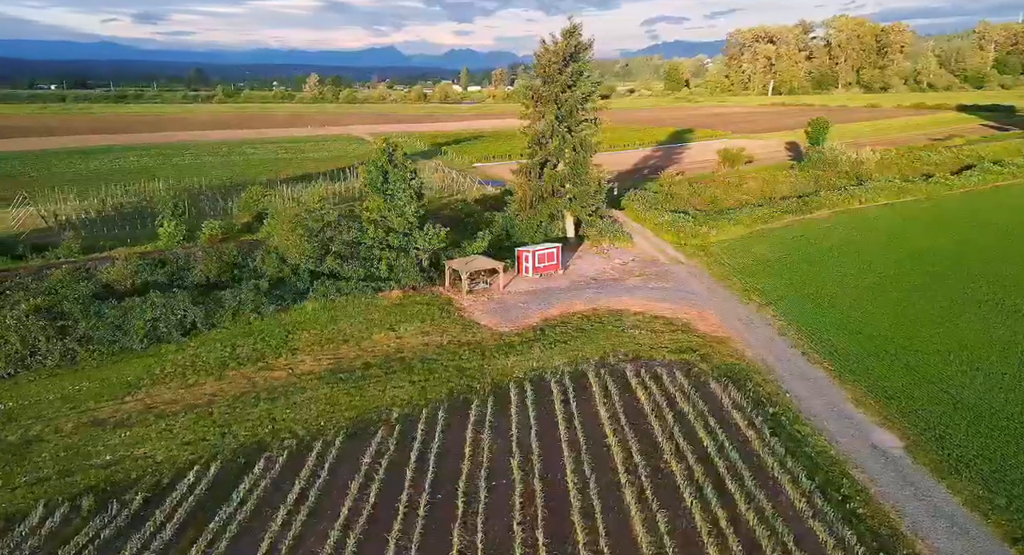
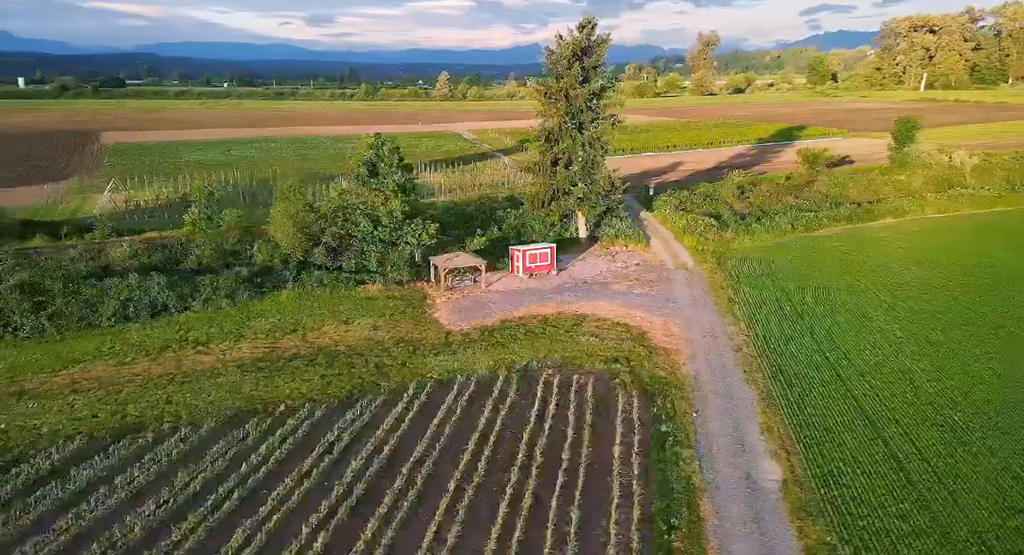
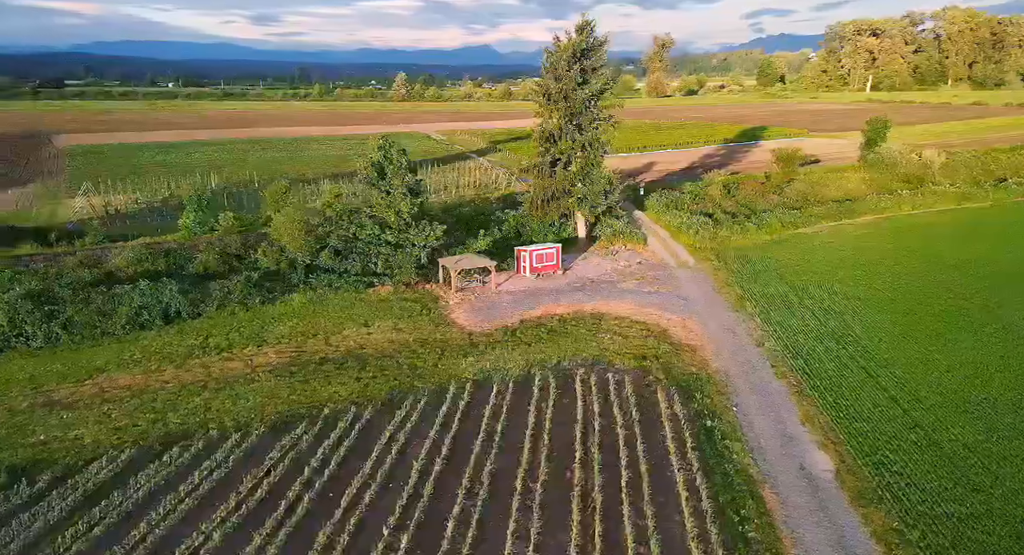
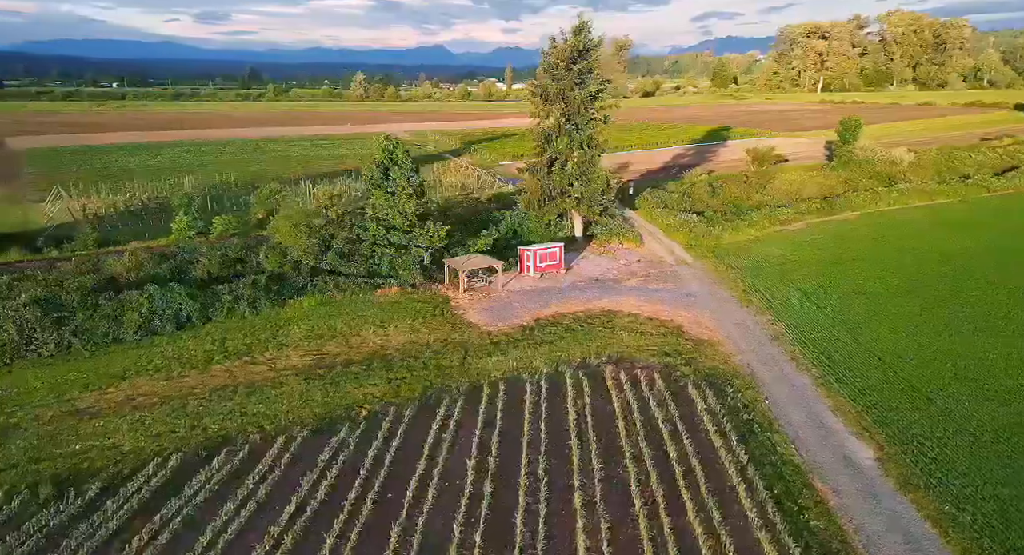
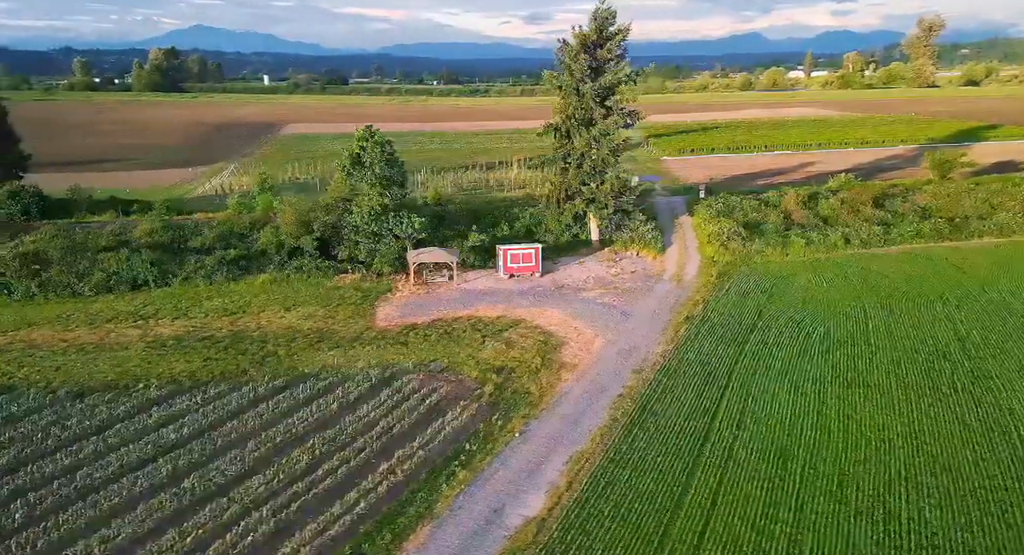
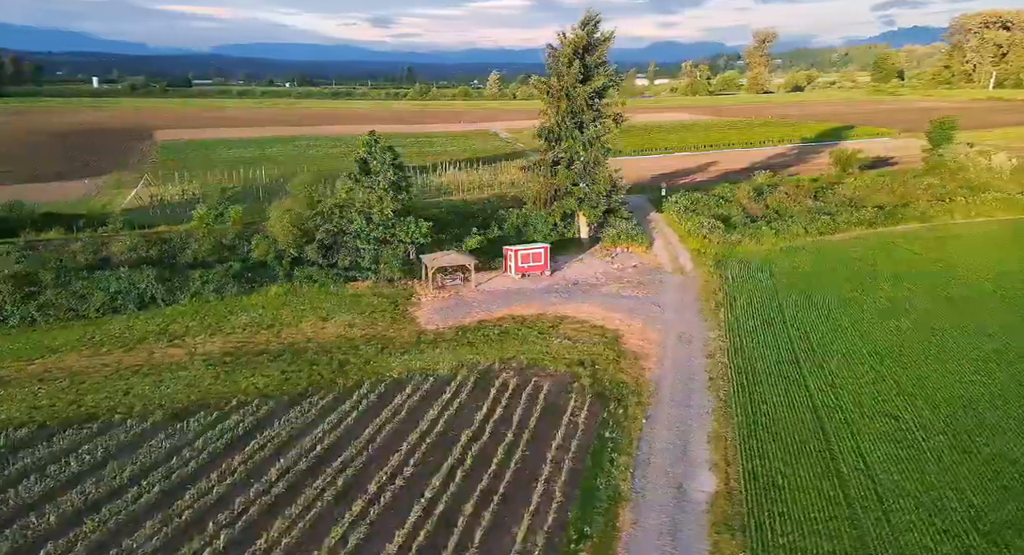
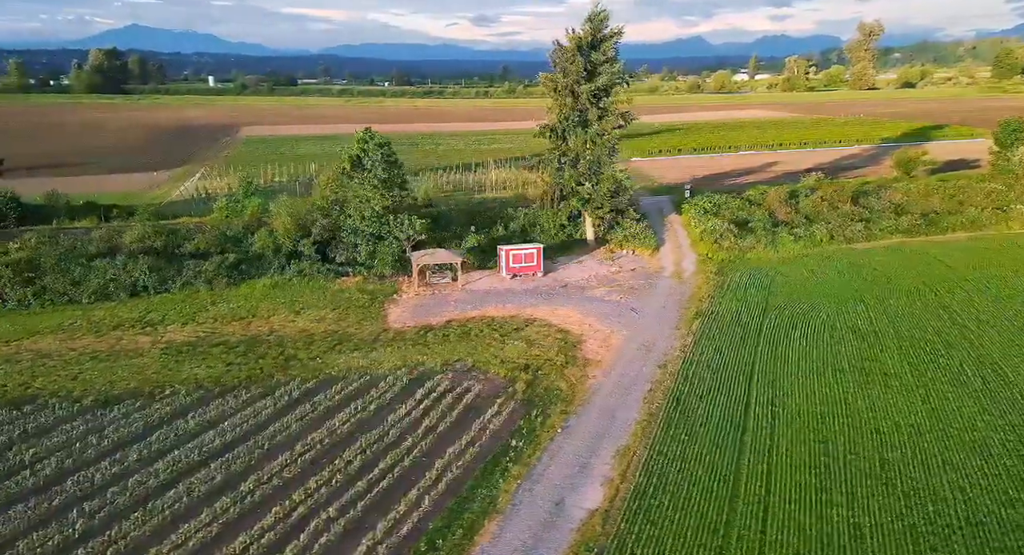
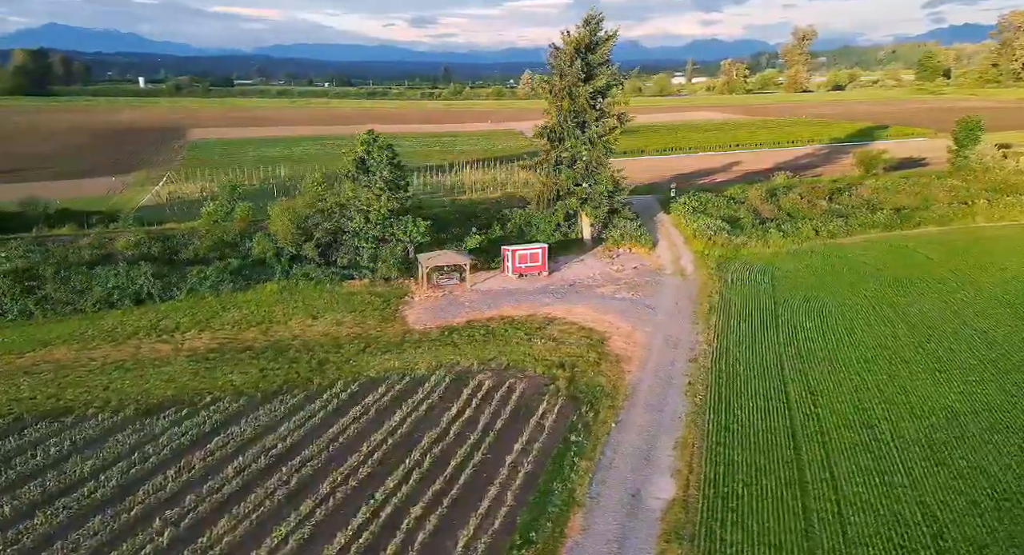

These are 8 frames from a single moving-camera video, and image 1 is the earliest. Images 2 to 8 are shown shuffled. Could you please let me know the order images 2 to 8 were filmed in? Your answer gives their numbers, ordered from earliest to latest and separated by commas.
4, 3, 2, 6, 8, 7, 5
